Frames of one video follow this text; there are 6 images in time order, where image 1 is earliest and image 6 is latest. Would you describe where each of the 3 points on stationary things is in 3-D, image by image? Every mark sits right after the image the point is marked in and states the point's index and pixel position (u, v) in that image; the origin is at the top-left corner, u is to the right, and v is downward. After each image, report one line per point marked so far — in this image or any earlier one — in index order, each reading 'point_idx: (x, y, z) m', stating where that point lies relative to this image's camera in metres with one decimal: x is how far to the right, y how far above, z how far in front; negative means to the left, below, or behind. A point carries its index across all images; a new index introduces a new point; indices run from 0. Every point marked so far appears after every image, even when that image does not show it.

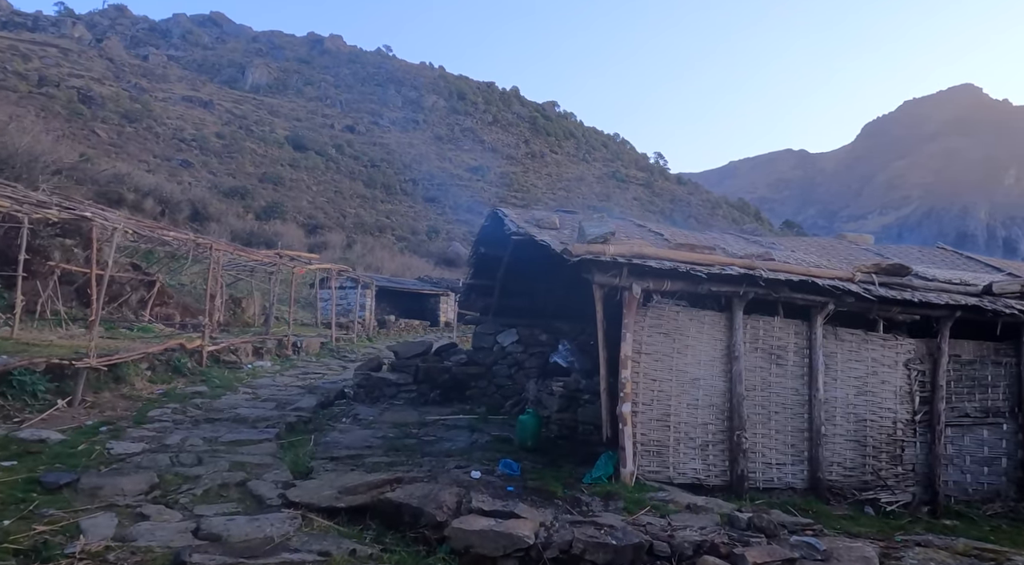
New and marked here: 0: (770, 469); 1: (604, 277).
0: (+2.4, -1.8, +5.7) m
1: (+0.9, +0.1, +5.6) m
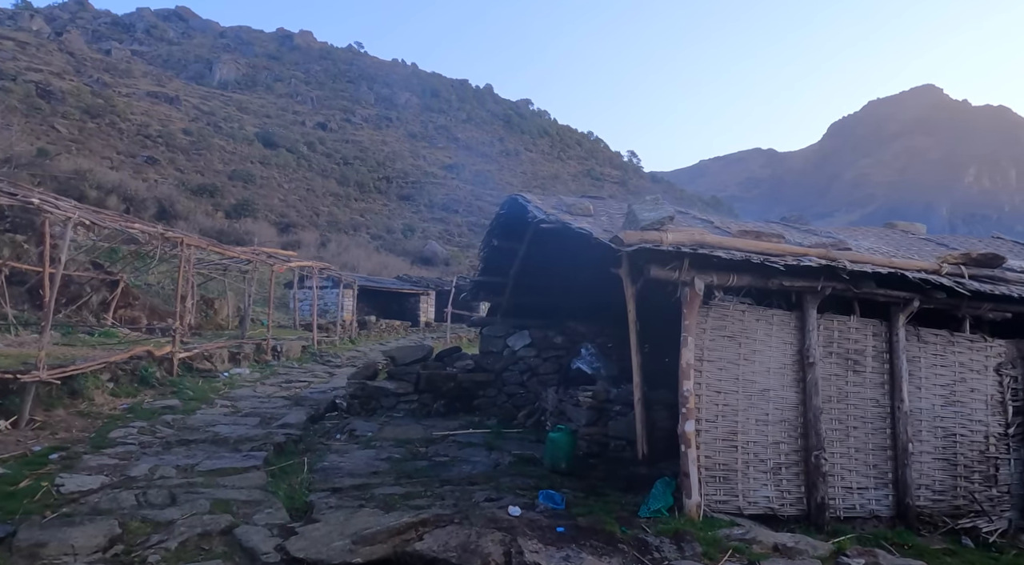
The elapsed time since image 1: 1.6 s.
0: (+2.7, -1.7, +4.9) m
1: (+1.2, +0.1, +4.7) m
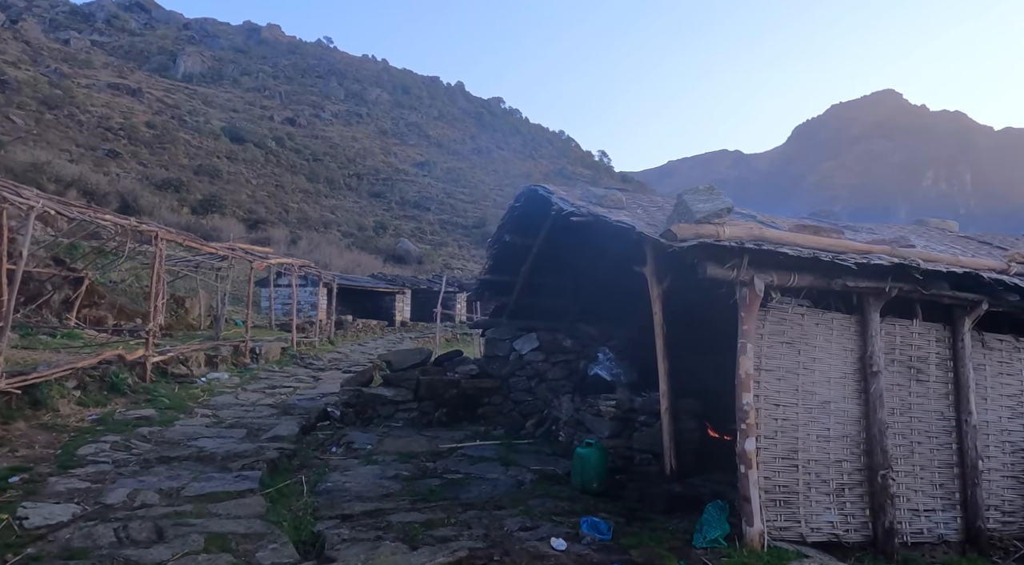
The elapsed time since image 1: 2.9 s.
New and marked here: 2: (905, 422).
0: (+3.0, -1.7, +4.5) m
1: (+1.5, +0.1, +4.2) m
2: (+3.0, -1.1, +4.6) m
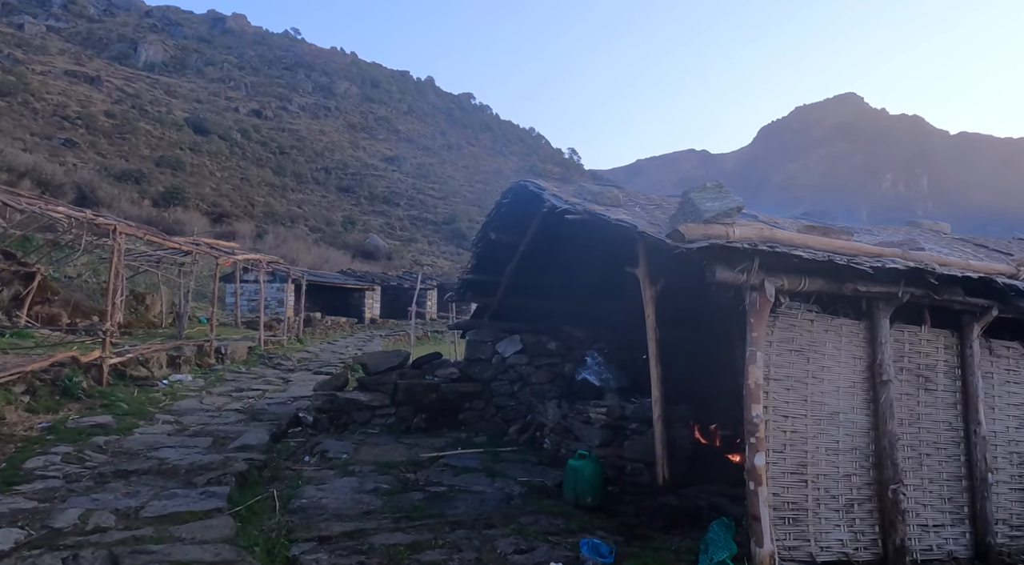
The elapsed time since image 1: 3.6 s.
0: (+2.9, -1.8, +4.3) m
1: (+1.4, +0.1, +4.0) m
2: (+2.9, -1.1, +4.4) m
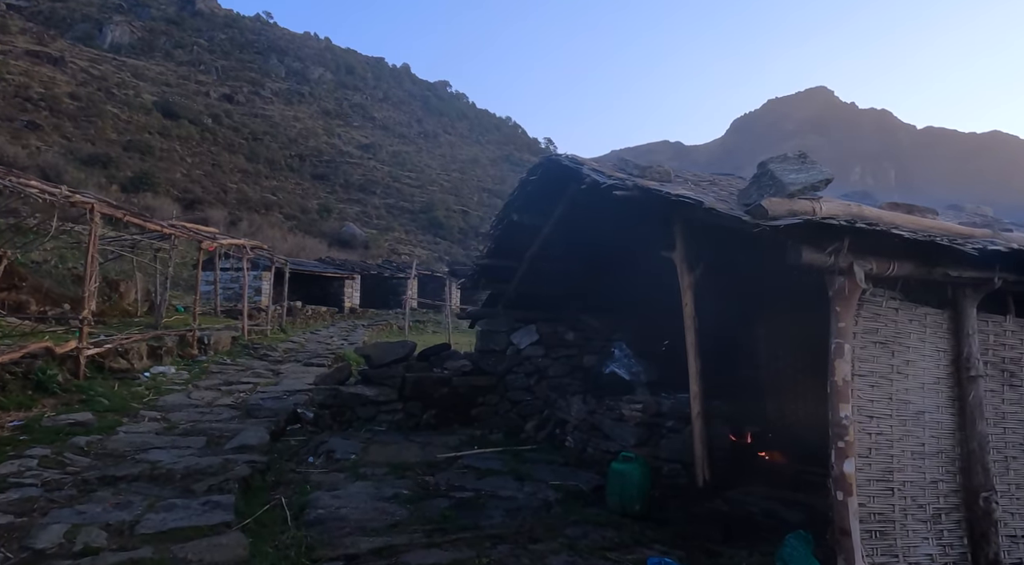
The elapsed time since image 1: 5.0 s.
0: (+3.3, -1.7, +3.9) m
1: (+1.8, +0.1, +3.6) m
2: (+3.3, -1.0, +4.0) m
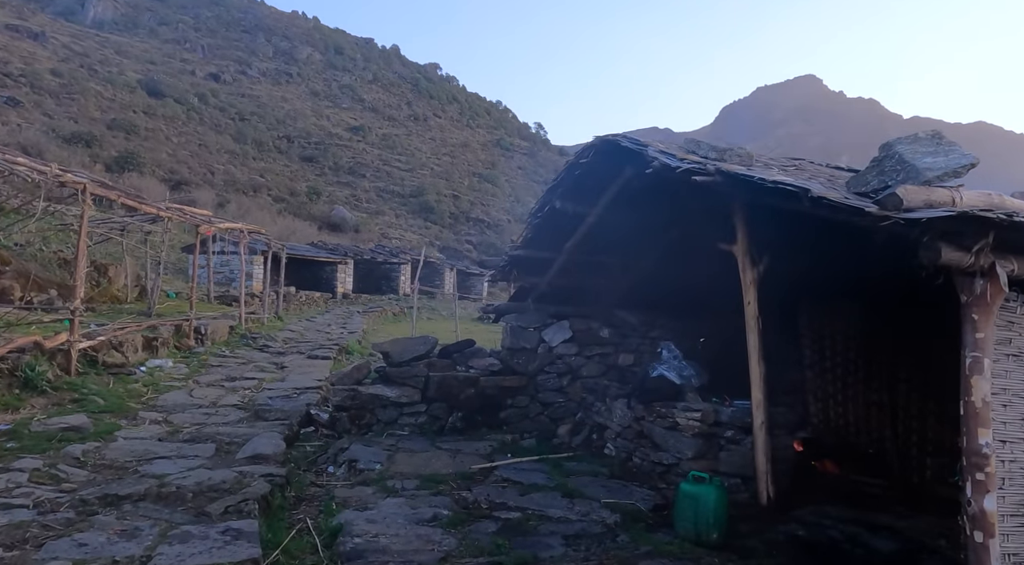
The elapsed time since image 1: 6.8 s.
0: (+3.7, -1.7, +3.5) m
1: (+2.2, +0.1, +3.0) m
2: (+3.7, -1.0, +3.6) m
